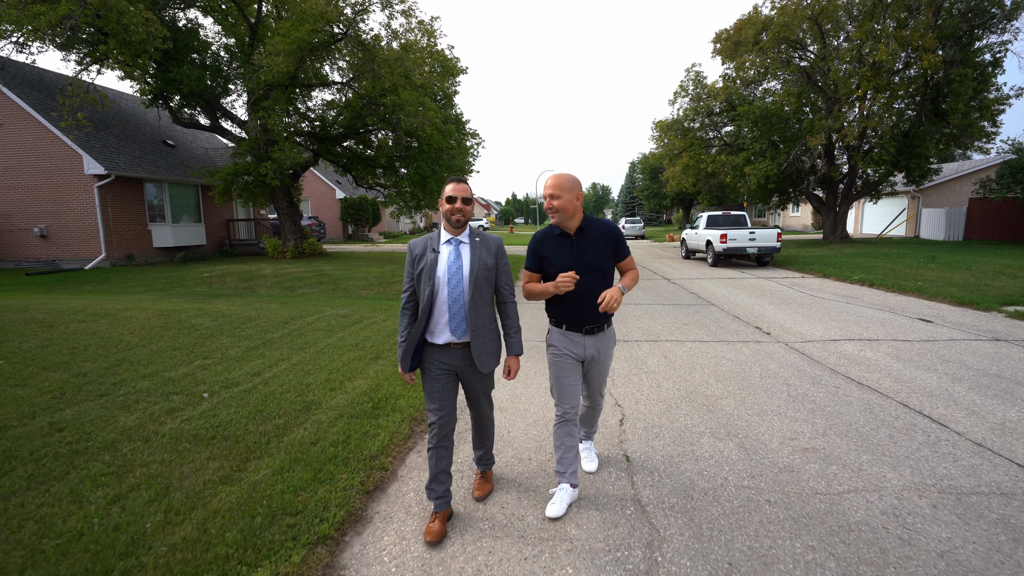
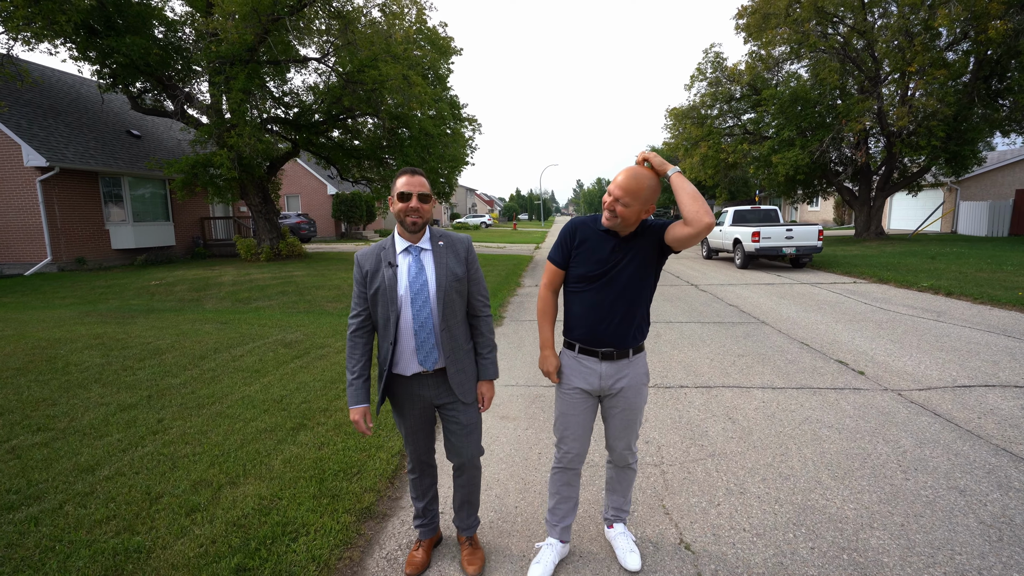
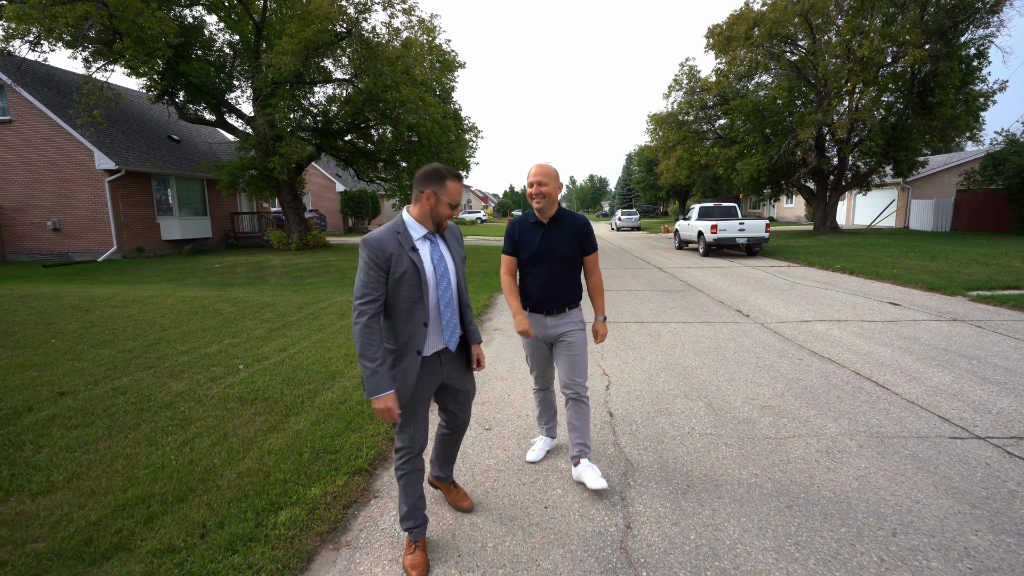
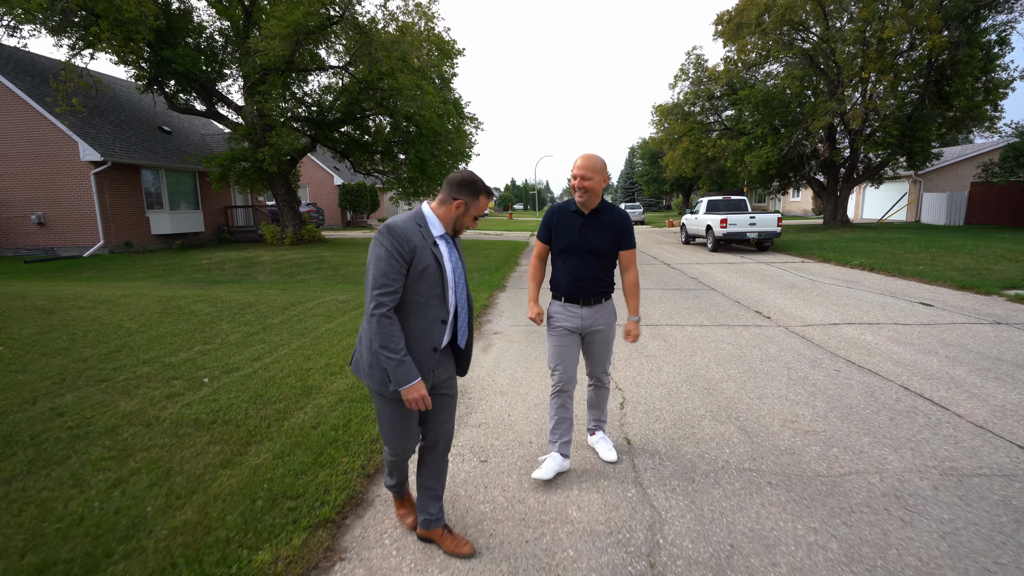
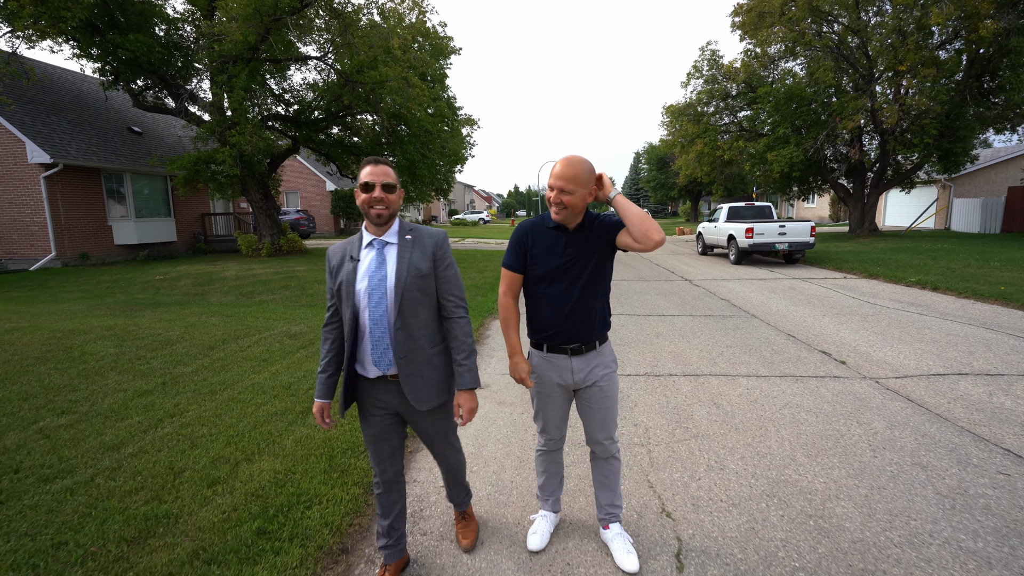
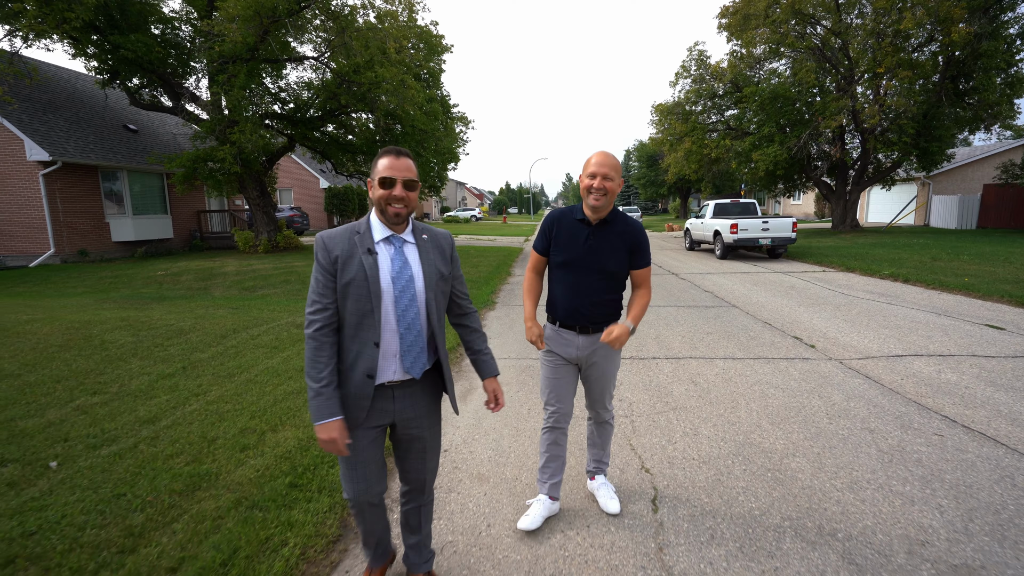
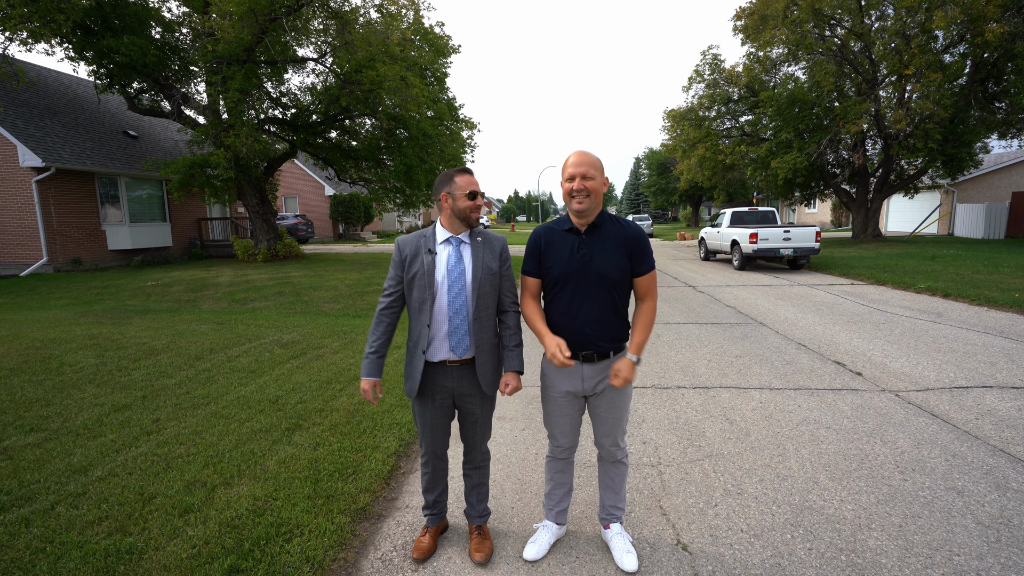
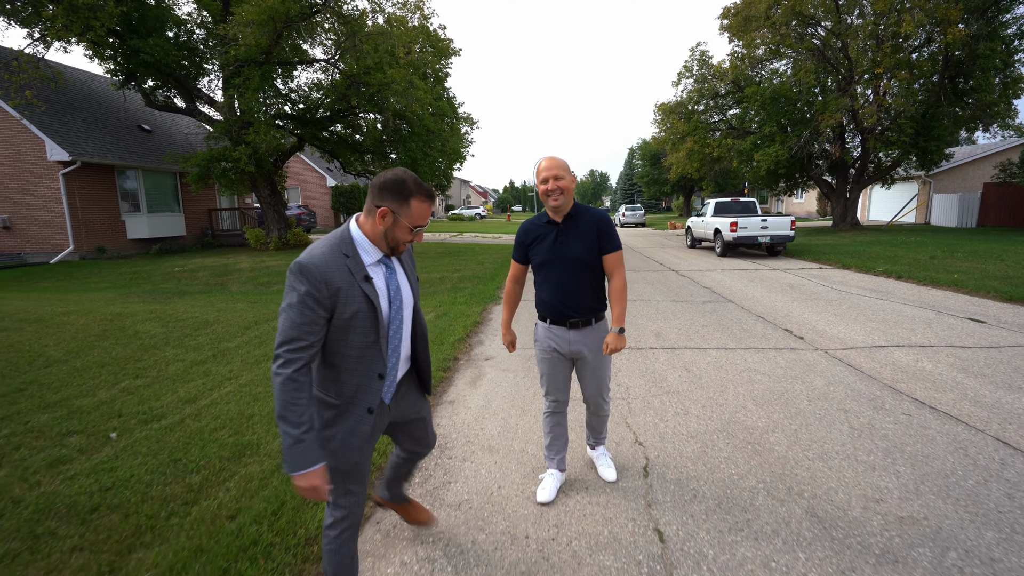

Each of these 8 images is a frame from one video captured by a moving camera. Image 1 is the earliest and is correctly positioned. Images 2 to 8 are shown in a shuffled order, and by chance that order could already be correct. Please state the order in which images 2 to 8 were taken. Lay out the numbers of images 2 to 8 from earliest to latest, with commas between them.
3, 4, 8, 6, 5, 2, 7
